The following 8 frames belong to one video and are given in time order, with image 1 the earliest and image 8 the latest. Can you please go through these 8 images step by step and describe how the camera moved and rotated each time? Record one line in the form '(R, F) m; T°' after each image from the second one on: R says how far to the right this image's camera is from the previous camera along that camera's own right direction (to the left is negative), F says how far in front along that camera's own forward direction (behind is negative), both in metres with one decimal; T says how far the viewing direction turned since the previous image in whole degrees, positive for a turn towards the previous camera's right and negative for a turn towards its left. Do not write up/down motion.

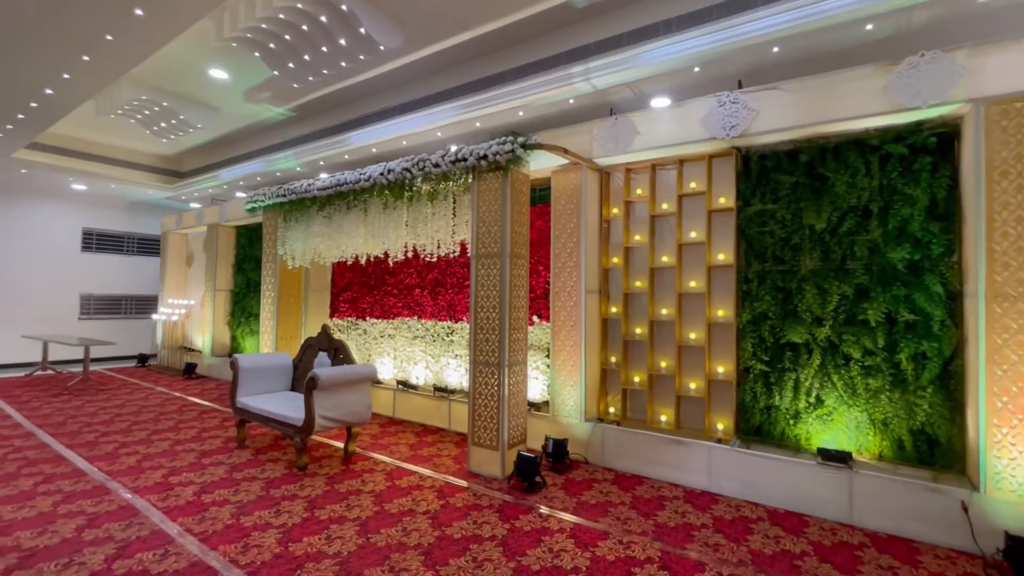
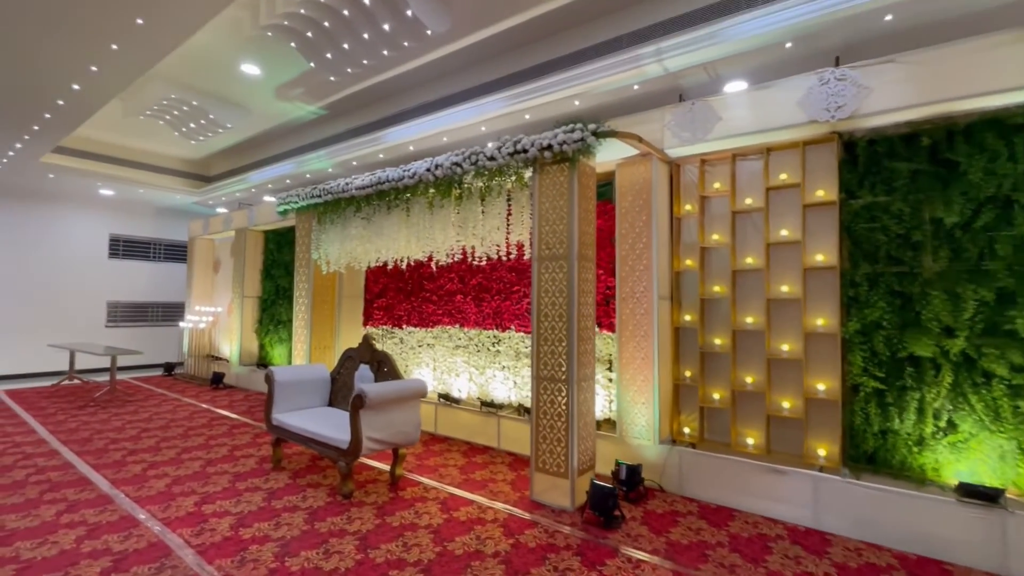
(-0.4, +0.4) m; -2°
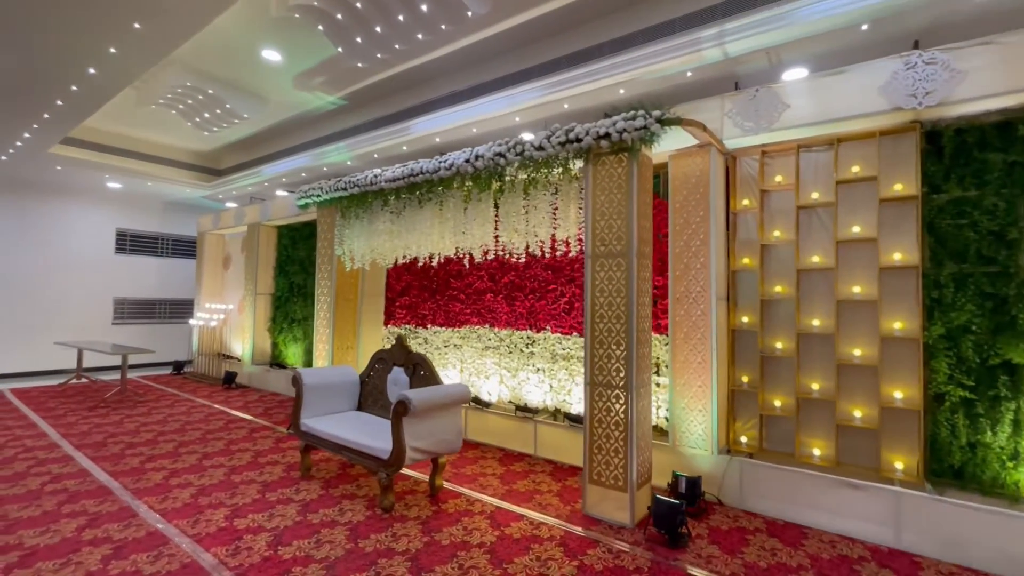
(-0.3, +0.2) m; 0°
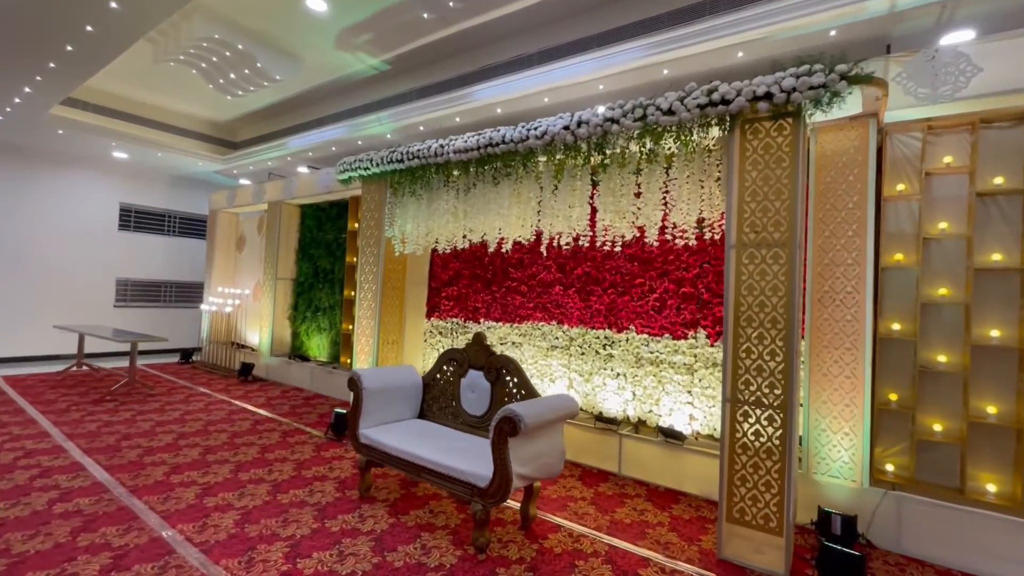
(-0.7, +0.6) m; +1°
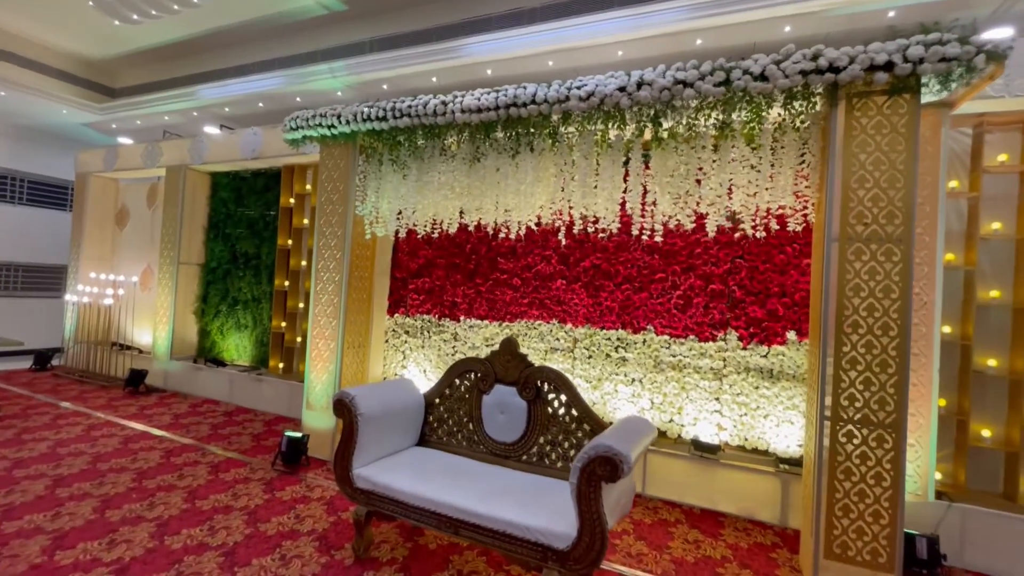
(-0.7, +0.7) m; +12°
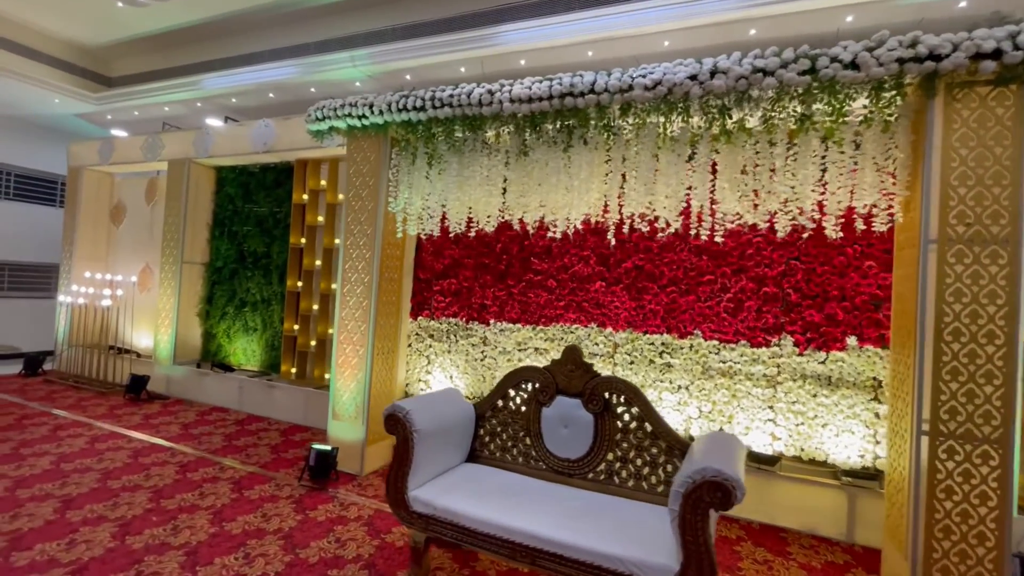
(-0.4, +0.2) m; +1°
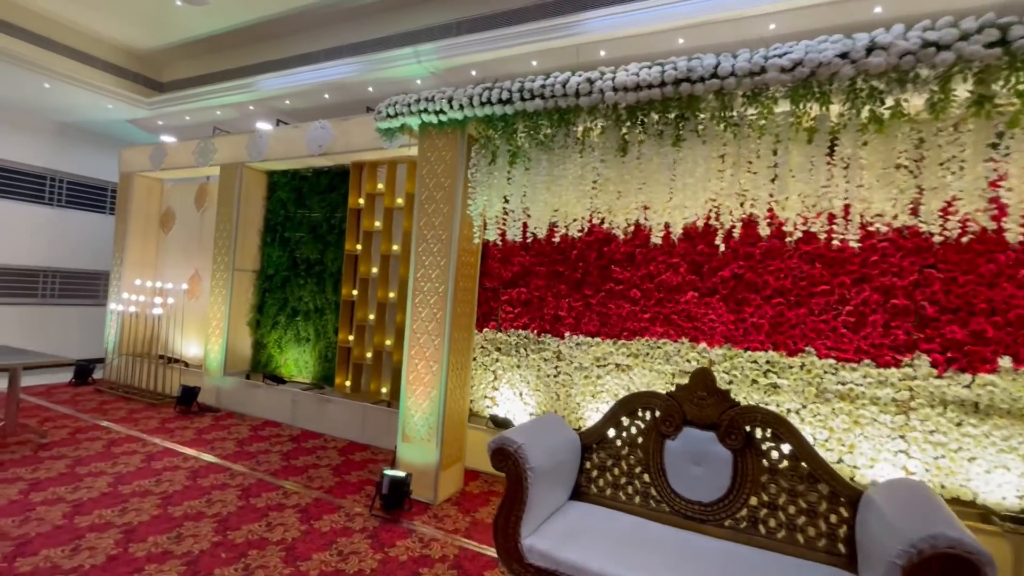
(-0.4, +0.3) m; -3°
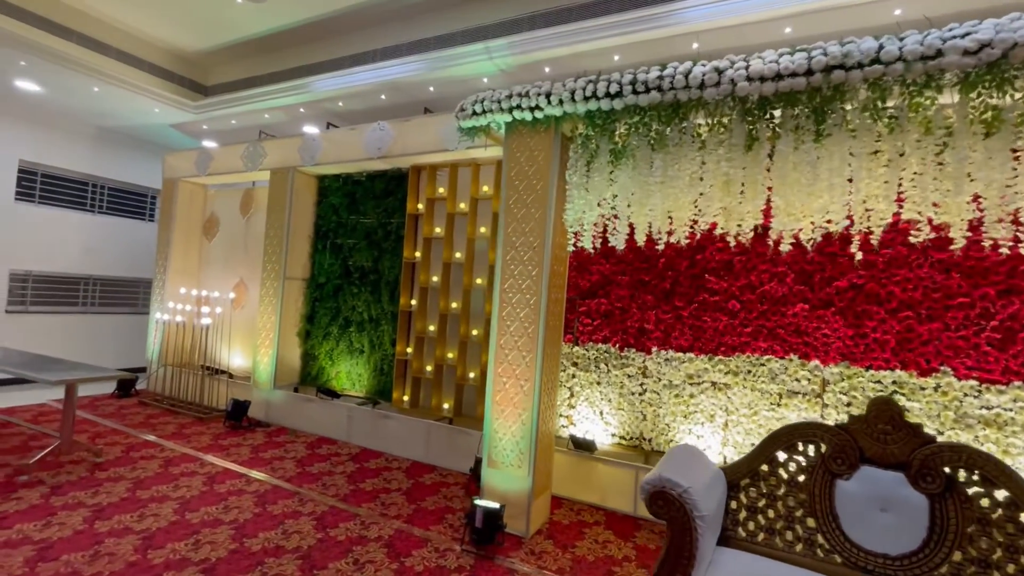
(-0.5, +0.2) m; -1°
